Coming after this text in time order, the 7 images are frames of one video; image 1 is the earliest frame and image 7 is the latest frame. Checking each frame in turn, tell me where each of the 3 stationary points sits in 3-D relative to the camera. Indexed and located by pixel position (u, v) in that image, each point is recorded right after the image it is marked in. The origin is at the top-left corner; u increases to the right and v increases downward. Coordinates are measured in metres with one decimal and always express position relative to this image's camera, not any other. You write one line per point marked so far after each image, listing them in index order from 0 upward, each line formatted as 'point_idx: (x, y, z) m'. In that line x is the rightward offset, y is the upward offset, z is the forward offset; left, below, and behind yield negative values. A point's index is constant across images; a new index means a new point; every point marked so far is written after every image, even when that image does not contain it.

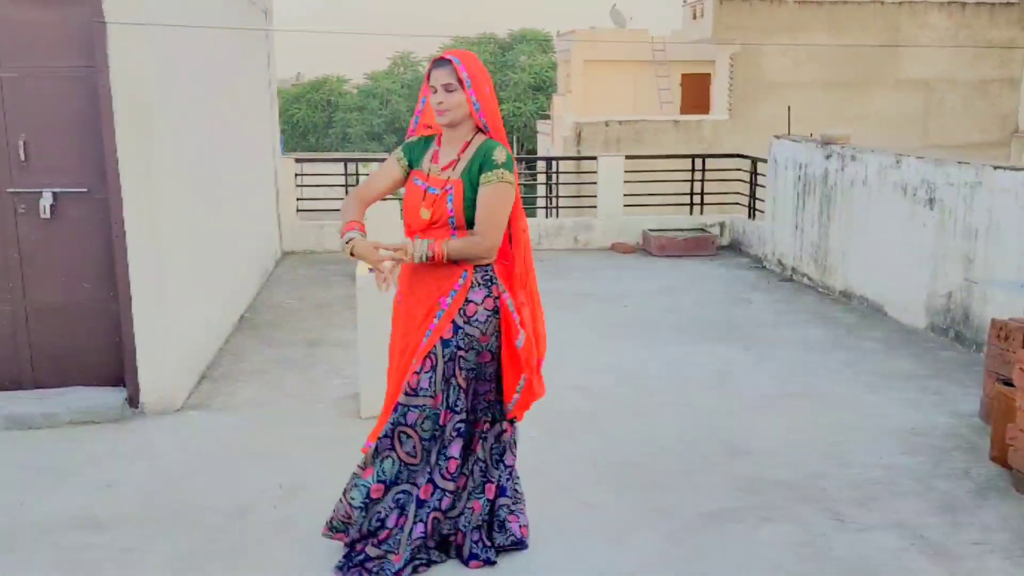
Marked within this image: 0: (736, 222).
0: (+2.0, +0.6, +8.2) m
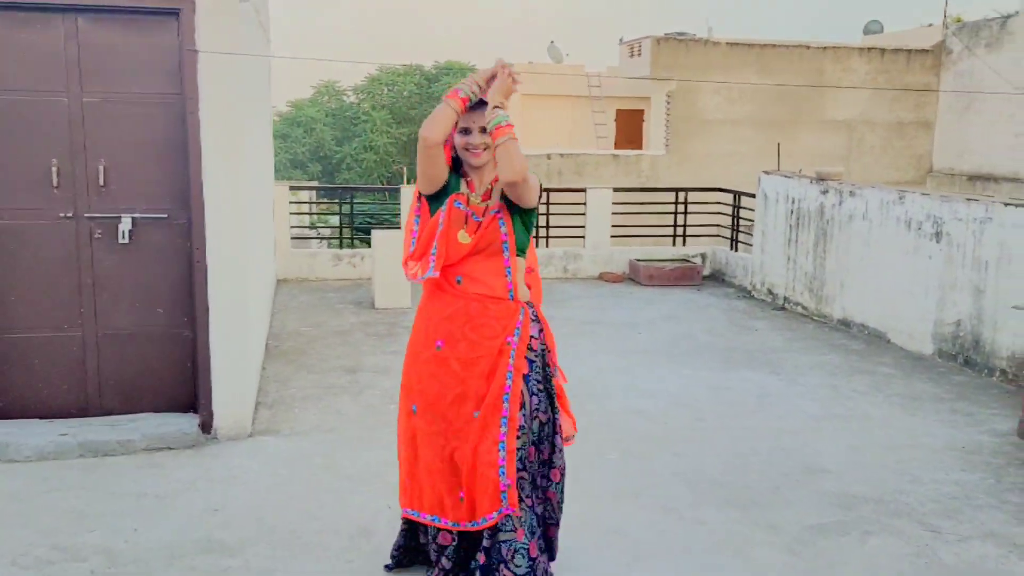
0: (+1.9, +0.3, +8.5) m
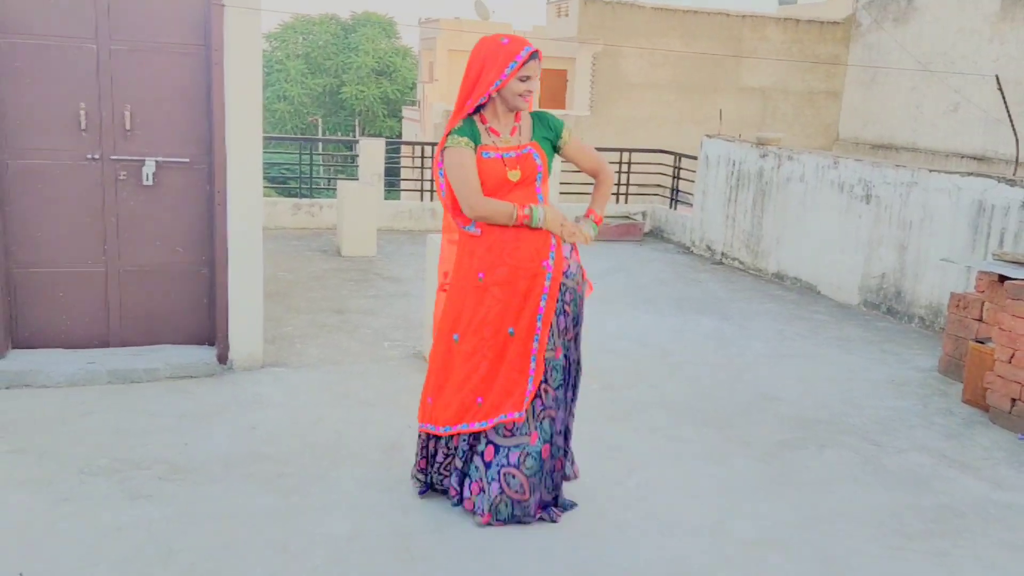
0: (+1.5, +0.8, +9.0) m
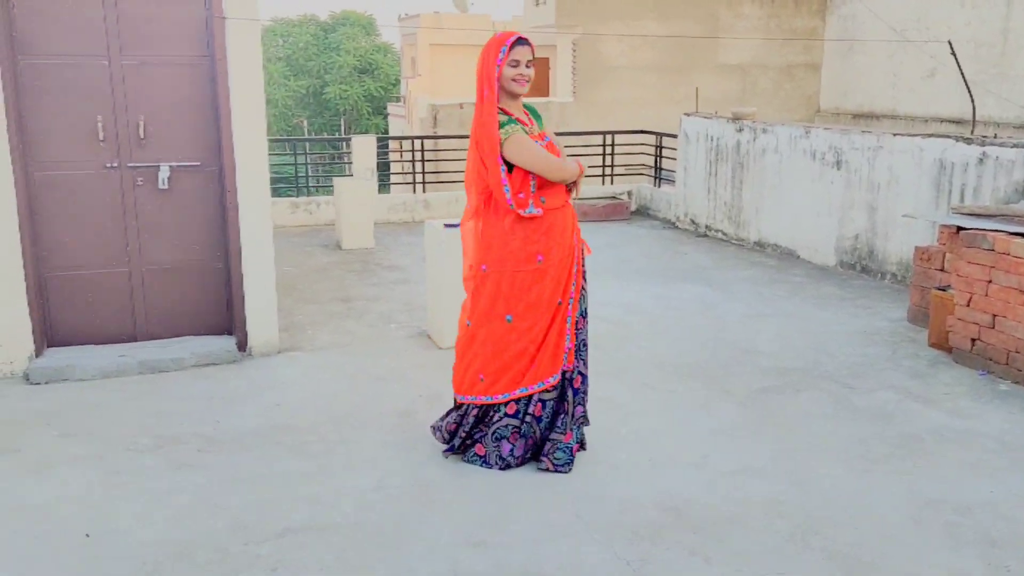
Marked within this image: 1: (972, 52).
0: (+1.4, +1.0, +9.4) m
1: (+6.9, +3.6, +13.7) m
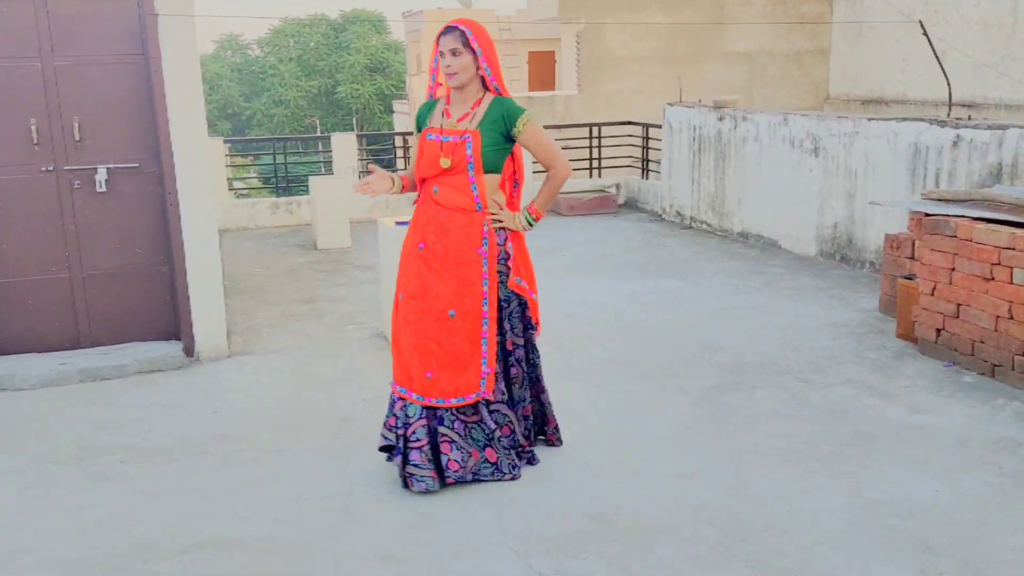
0: (+1.2, +1.1, +9.2) m
1: (+6.8, +3.8, +13.4) m
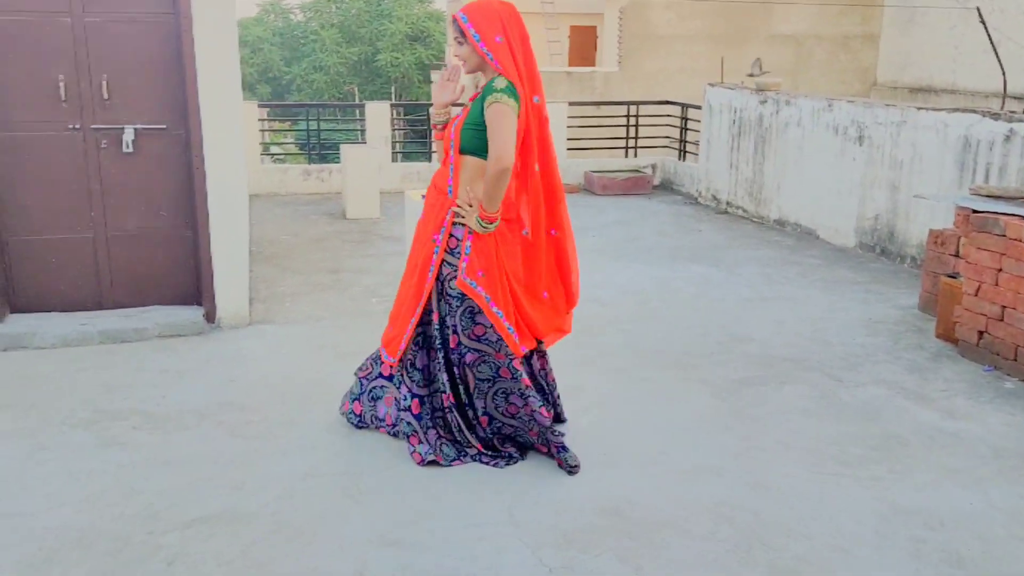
0: (+1.6, +1.3, +9.0) m
1: (+7.4, +3.8, +12.9) m
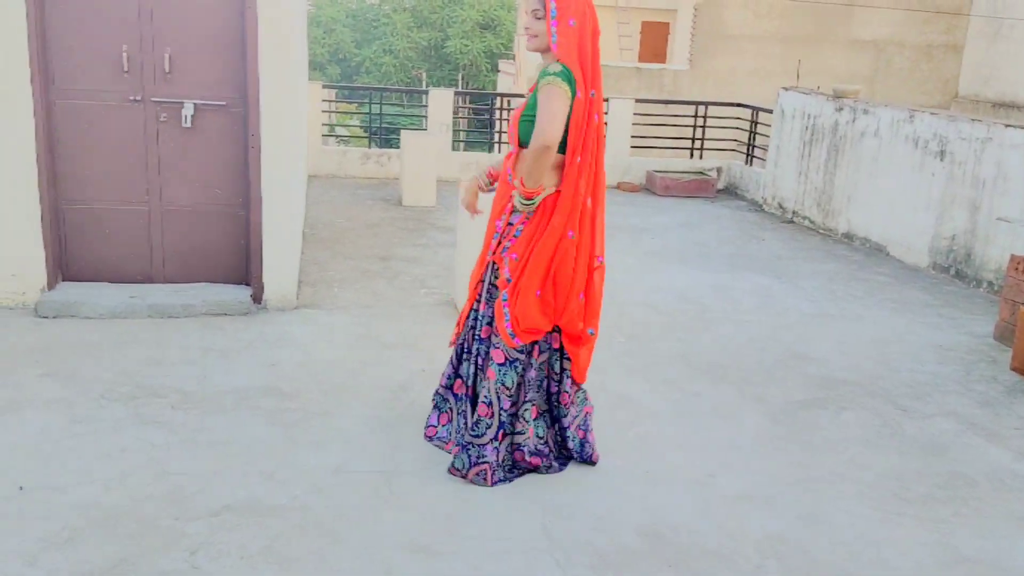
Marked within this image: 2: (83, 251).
0: (+2.2, +1.2, +8.8) m
1: (+8.4, +3.3, +12.3) m
2: (-2.0, +0.2, +4.2) m
